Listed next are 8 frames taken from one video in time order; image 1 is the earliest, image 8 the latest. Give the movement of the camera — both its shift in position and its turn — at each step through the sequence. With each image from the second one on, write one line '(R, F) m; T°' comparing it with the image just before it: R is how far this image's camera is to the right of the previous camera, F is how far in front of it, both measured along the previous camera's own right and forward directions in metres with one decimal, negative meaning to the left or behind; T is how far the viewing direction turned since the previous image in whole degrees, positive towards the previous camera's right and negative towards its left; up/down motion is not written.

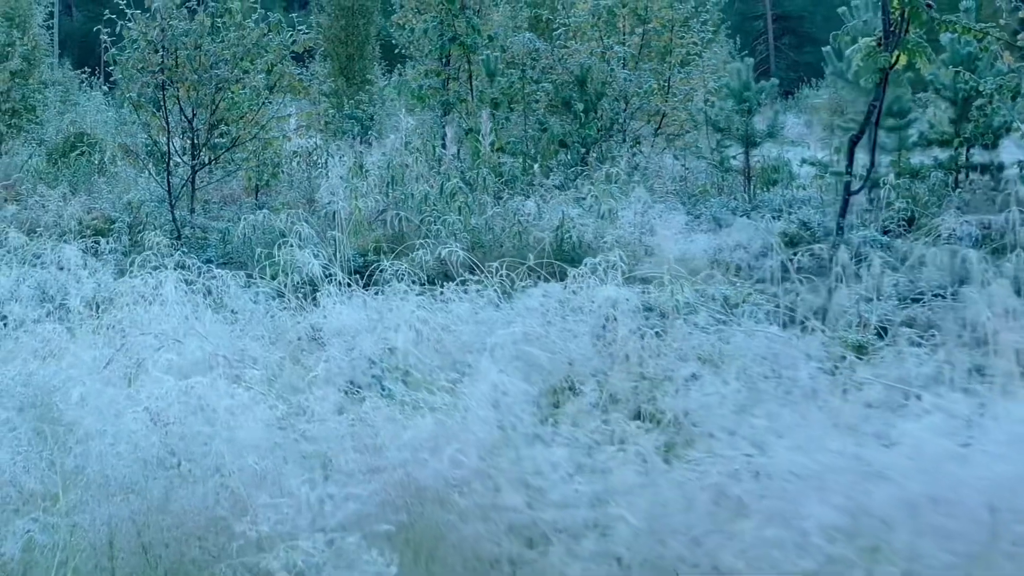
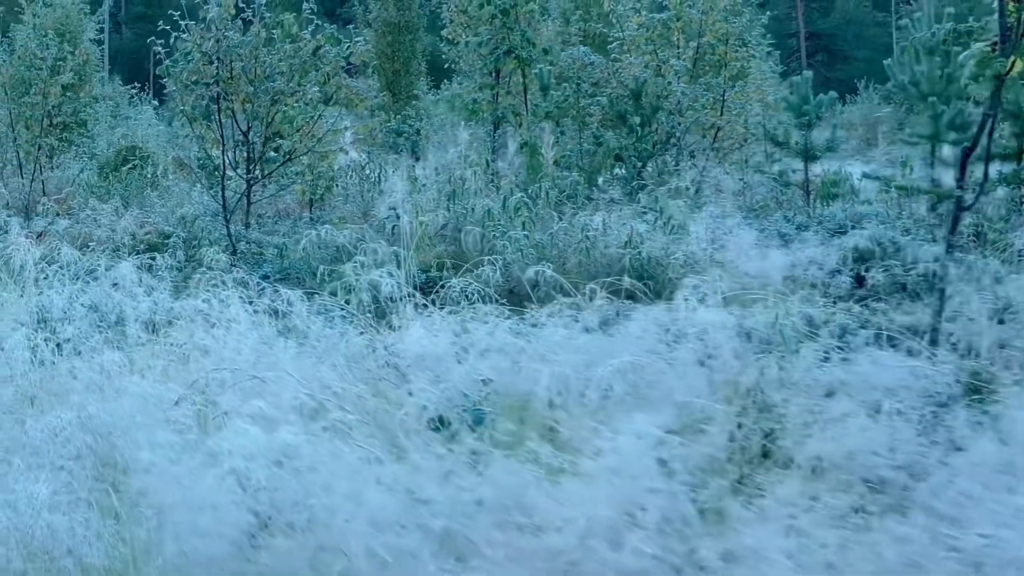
(-0.1, +0.2) m; -1°
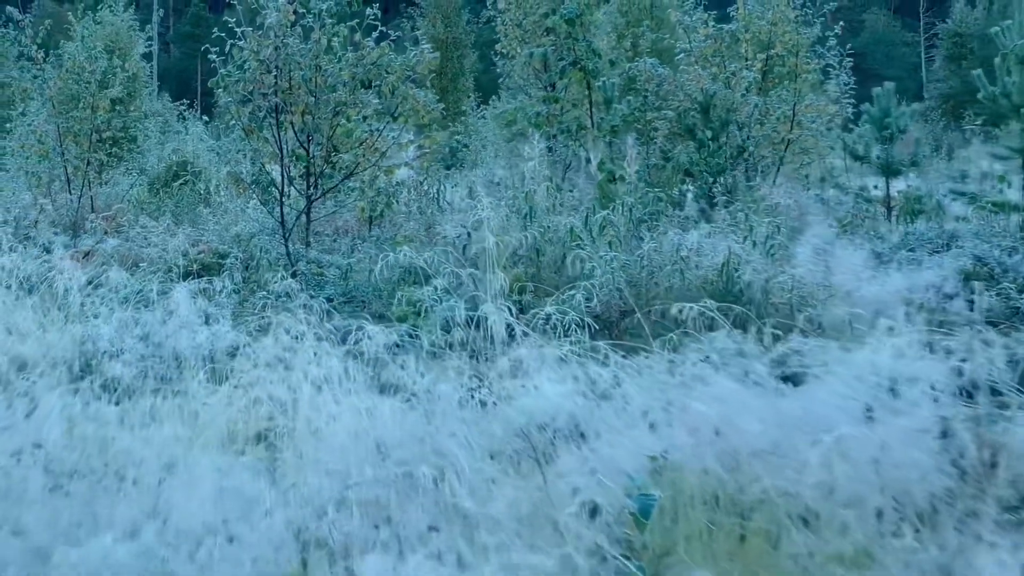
(-0.1, +0.5) m; -1°
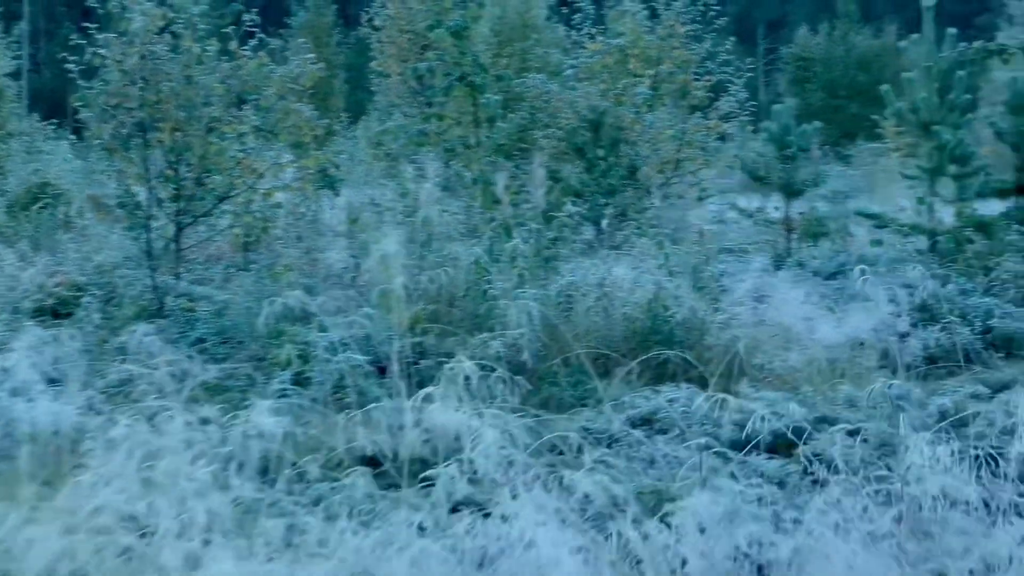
(-0.1, +0.7) m; +4°
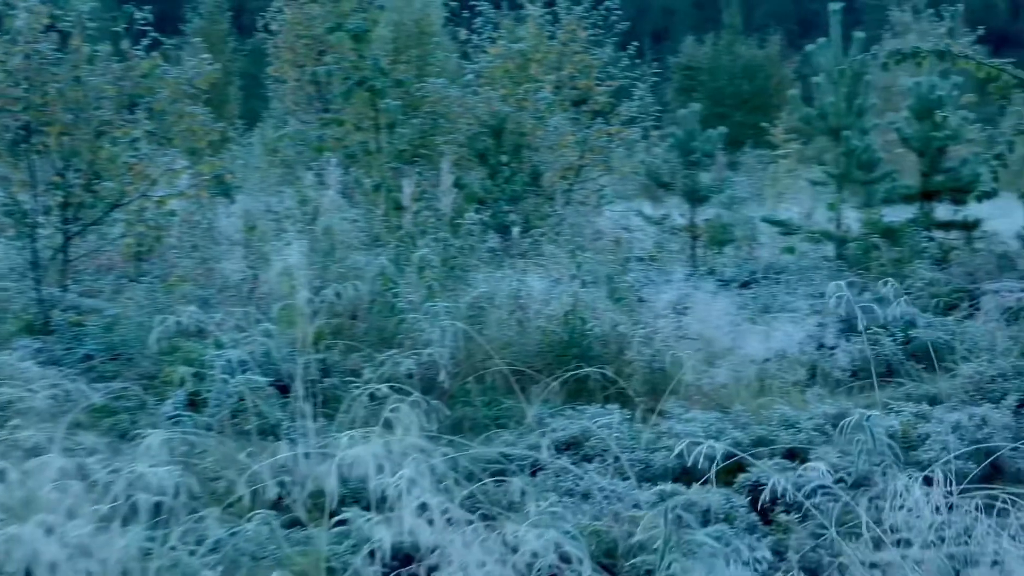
(0.0, +0.3) m; +3°
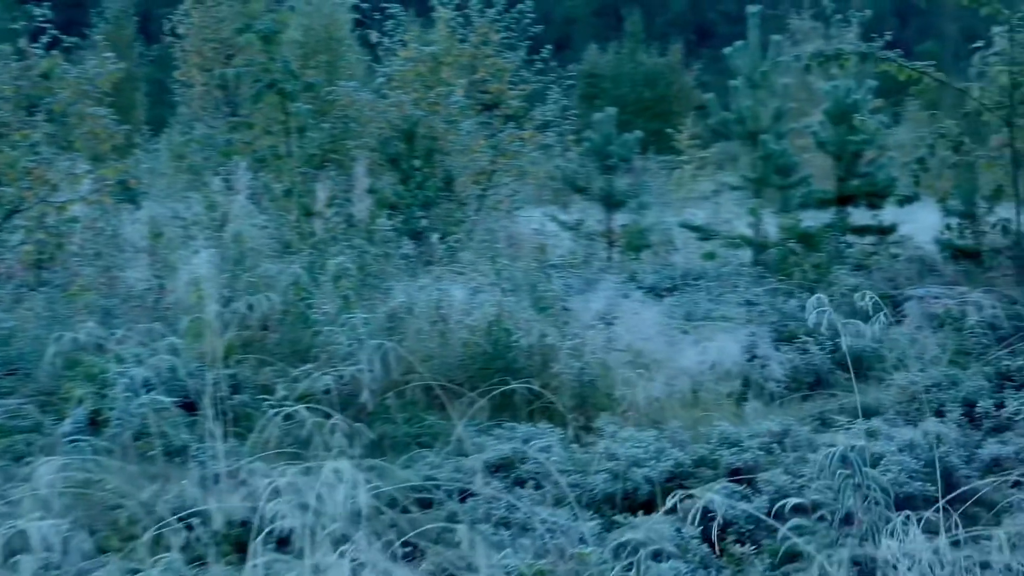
(0.0, +0.2) m; +3°
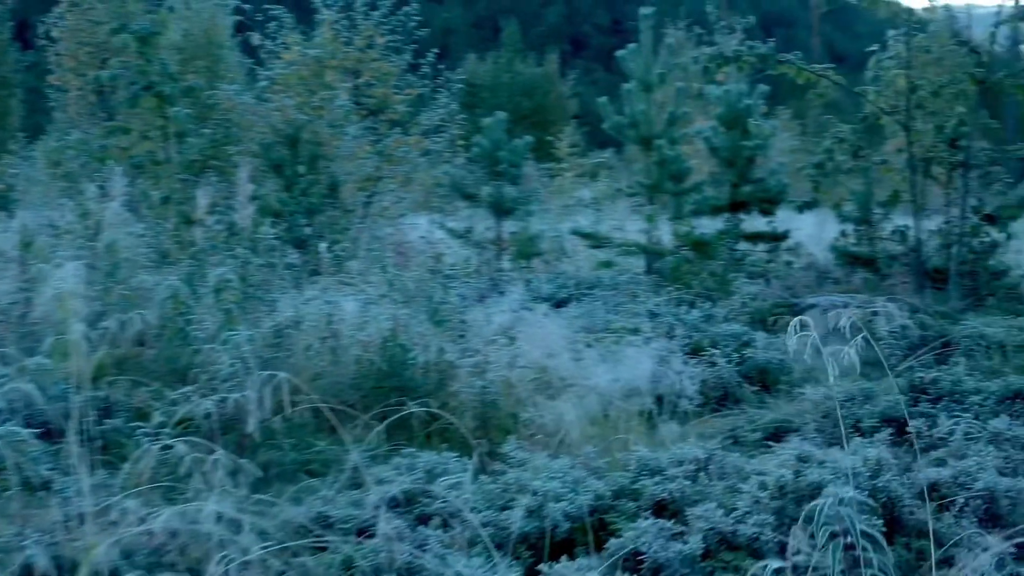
(0.0, +0.3) m; +4°
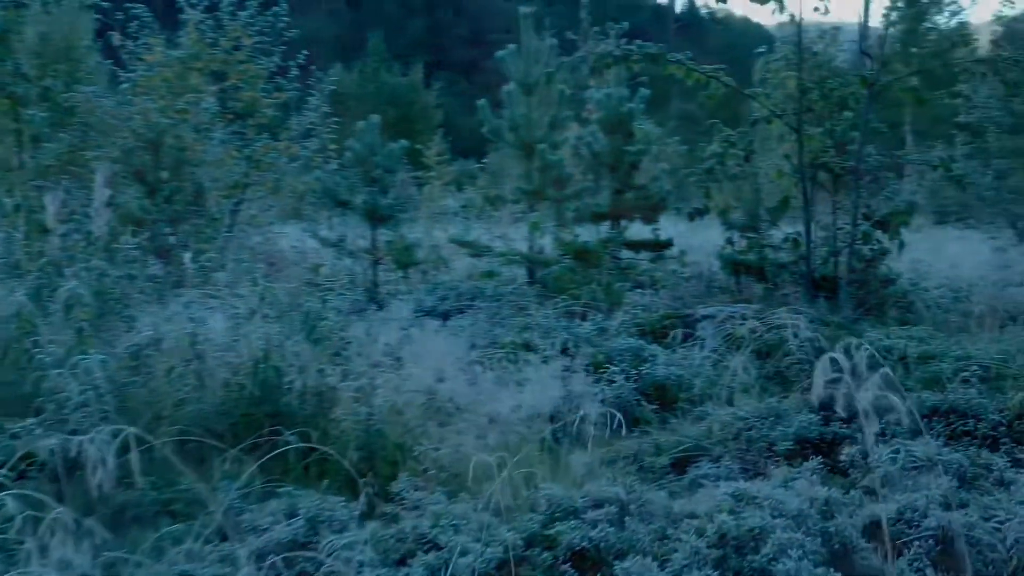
(0.0, +0.4) m; +4°
